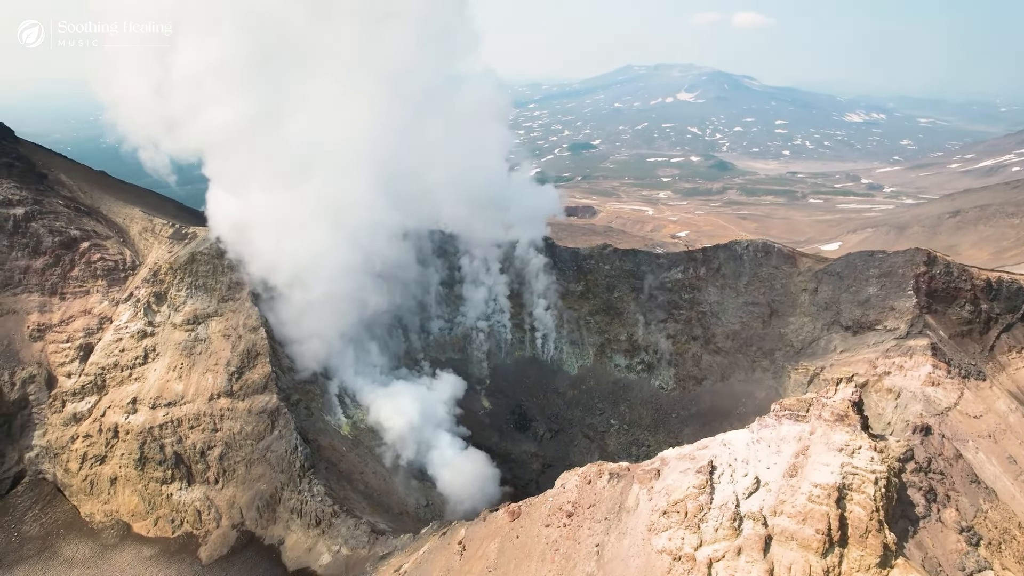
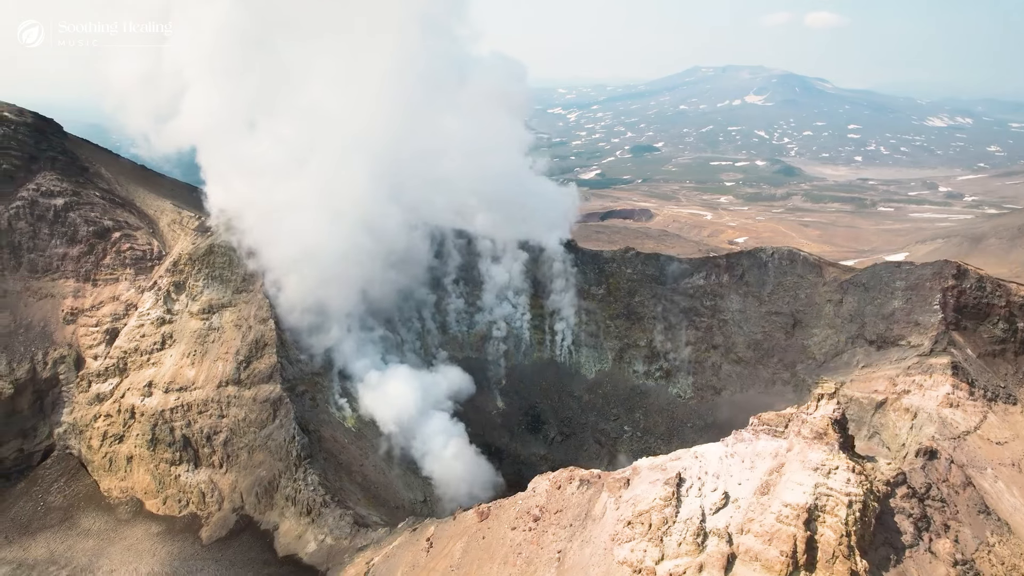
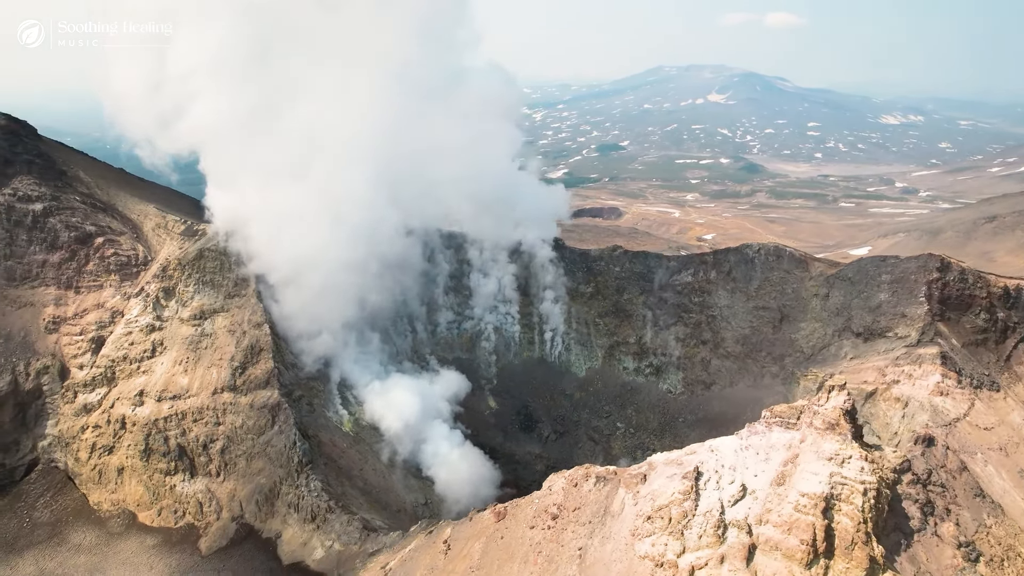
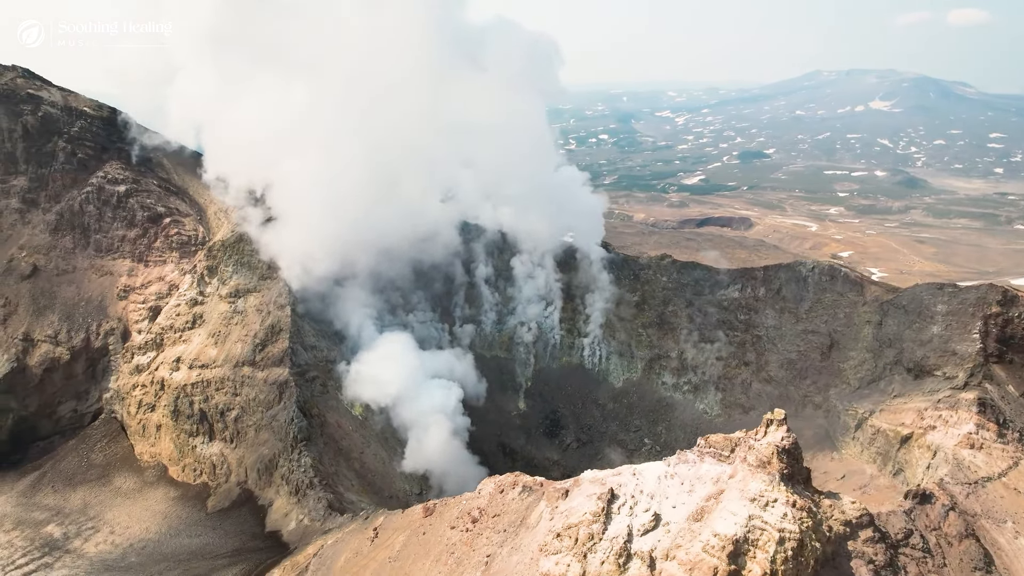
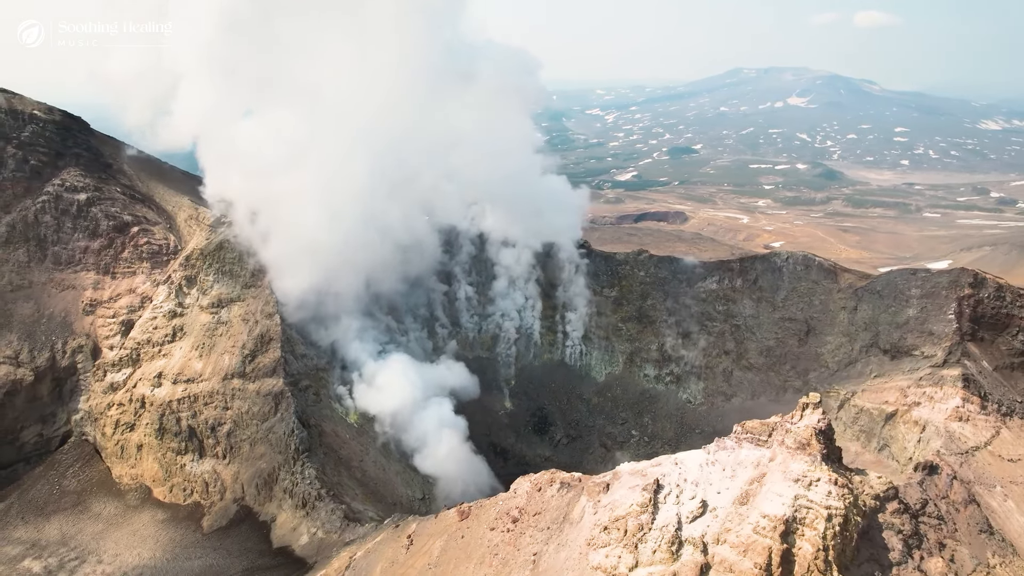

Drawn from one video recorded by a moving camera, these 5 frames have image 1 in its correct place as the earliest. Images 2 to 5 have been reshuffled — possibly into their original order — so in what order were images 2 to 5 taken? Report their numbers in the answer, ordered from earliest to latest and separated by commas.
3, 2, 5, 4
